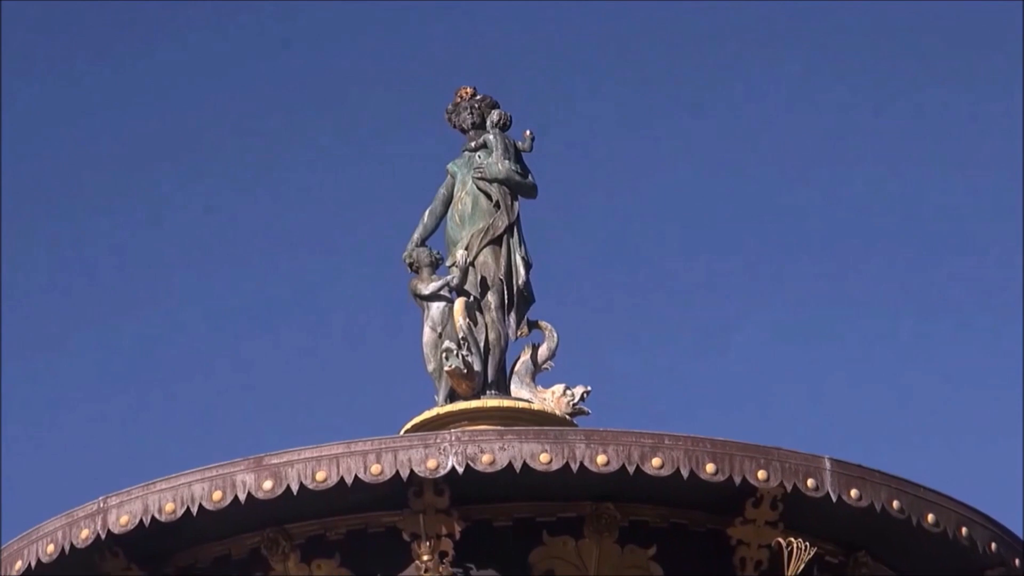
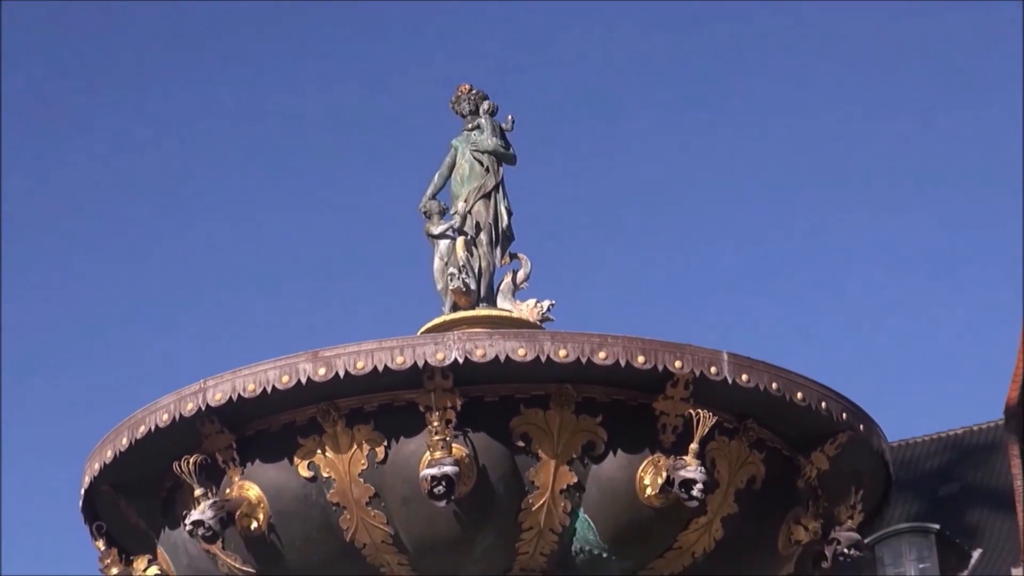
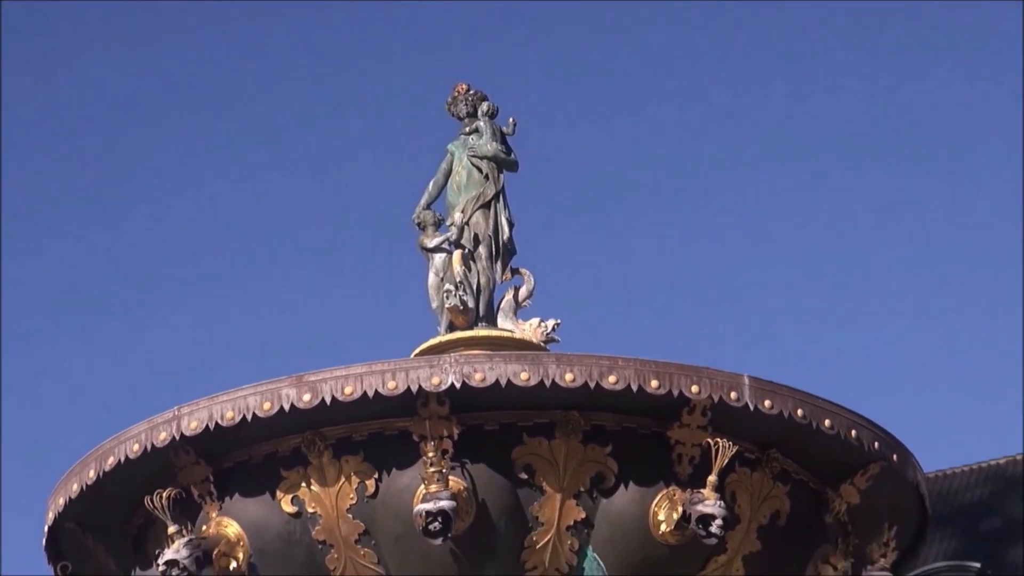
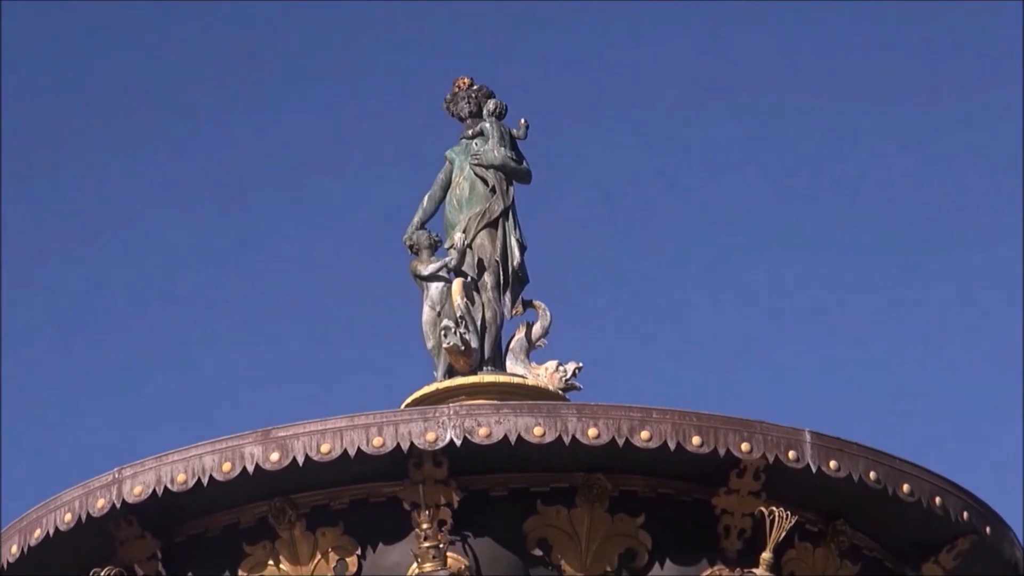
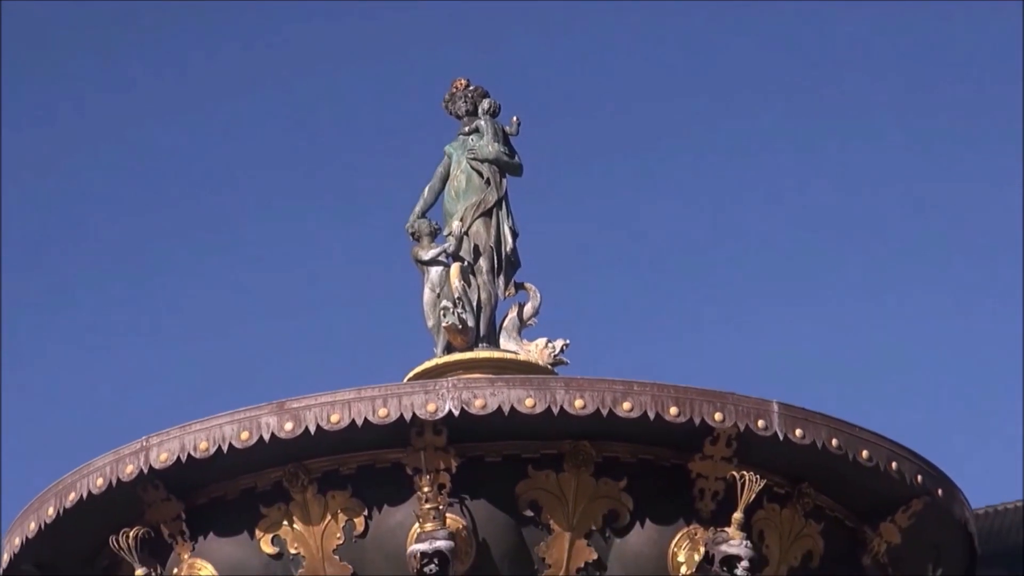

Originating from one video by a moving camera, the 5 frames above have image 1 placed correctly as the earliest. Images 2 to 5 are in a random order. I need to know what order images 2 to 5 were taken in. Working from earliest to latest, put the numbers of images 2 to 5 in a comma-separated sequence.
4, 5, 3, 2
